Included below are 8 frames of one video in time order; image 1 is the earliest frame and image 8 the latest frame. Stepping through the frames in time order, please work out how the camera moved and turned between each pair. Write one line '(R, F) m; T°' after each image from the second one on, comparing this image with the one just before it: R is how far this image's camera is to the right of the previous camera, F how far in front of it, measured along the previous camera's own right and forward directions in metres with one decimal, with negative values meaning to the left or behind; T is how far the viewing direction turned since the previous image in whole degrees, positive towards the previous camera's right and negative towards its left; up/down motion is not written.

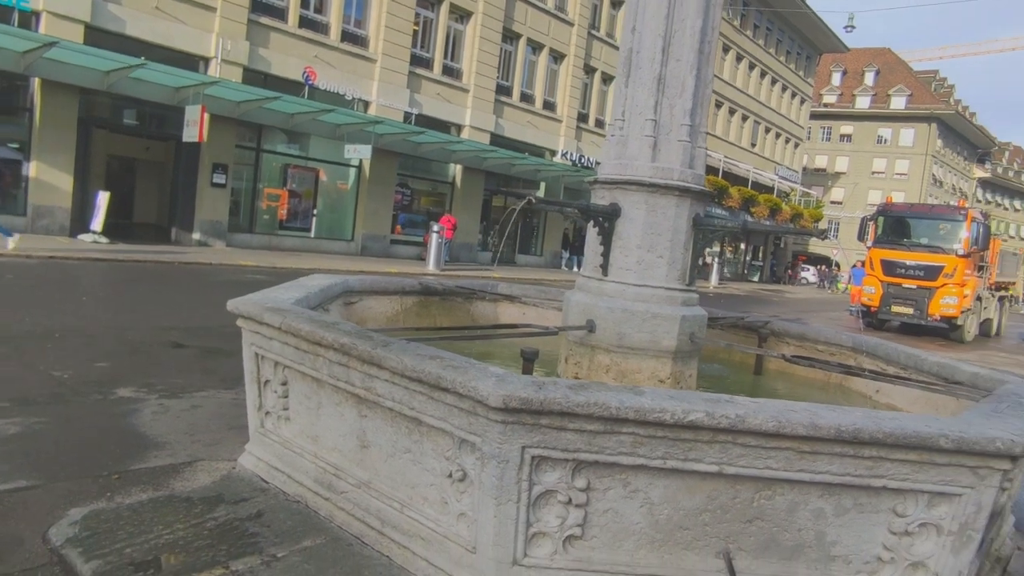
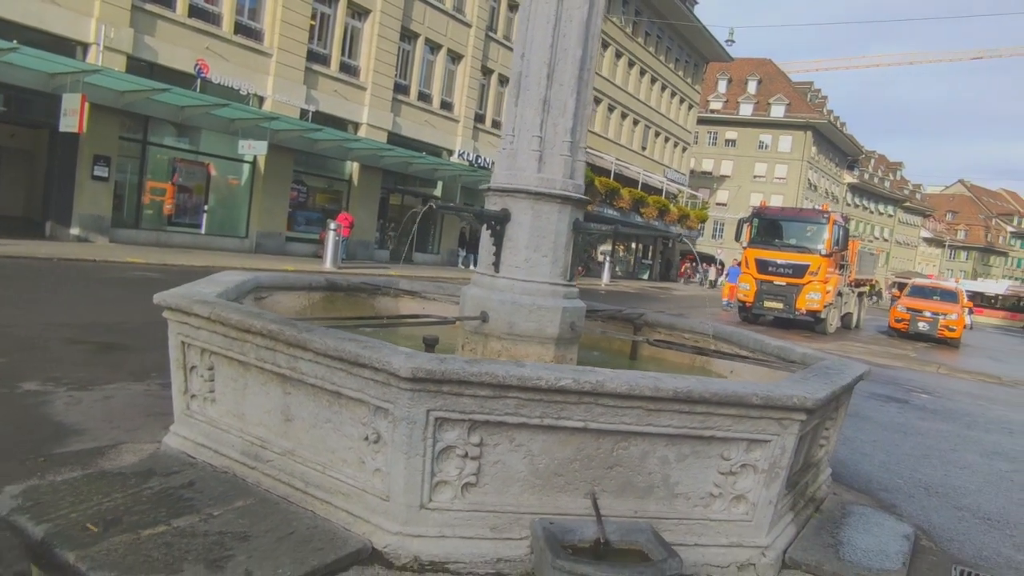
(0.0, -0.5) m; +8°
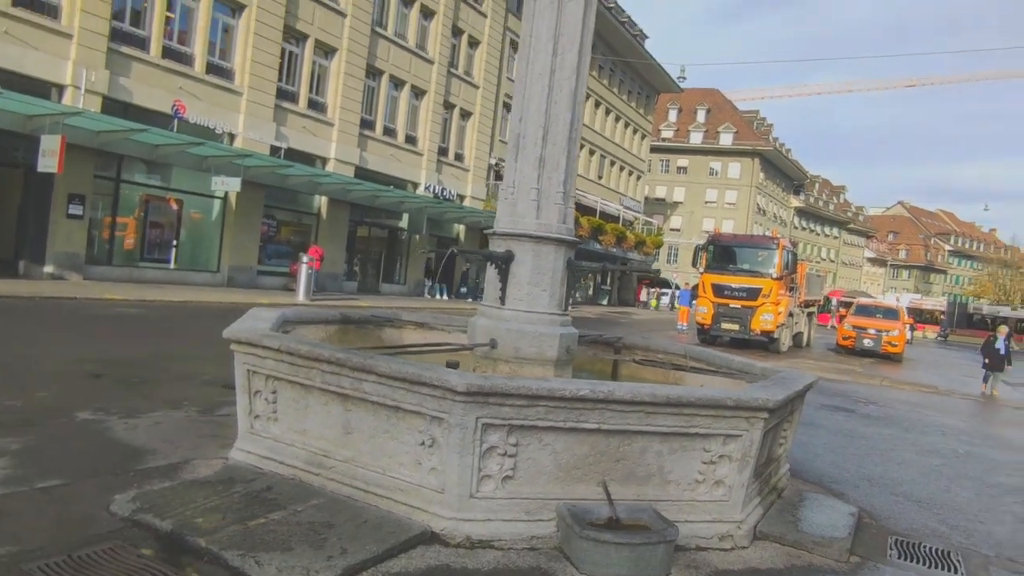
(-0.3, -0.7) m; +3°
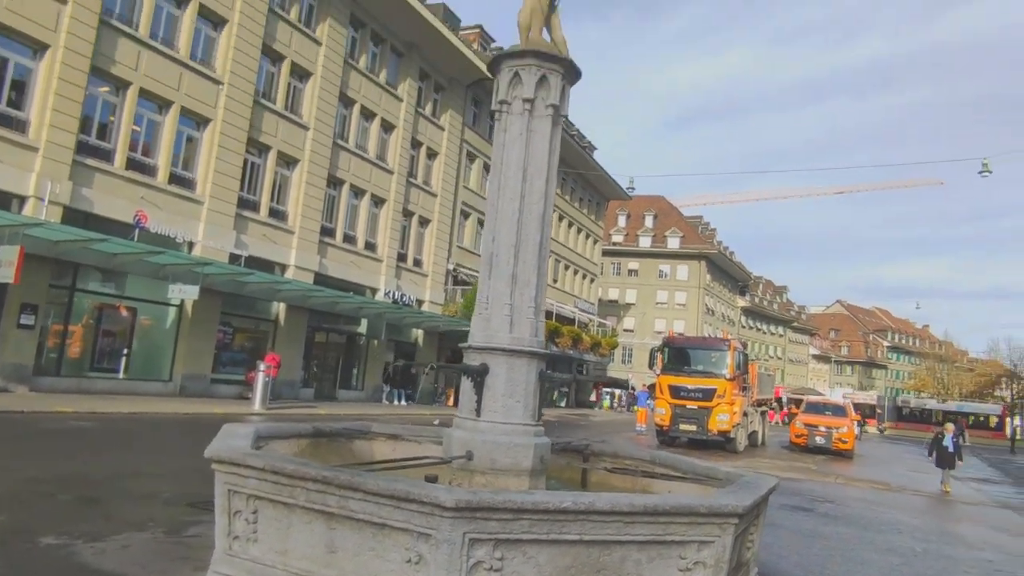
(-0.1, -0.2) m; +4°
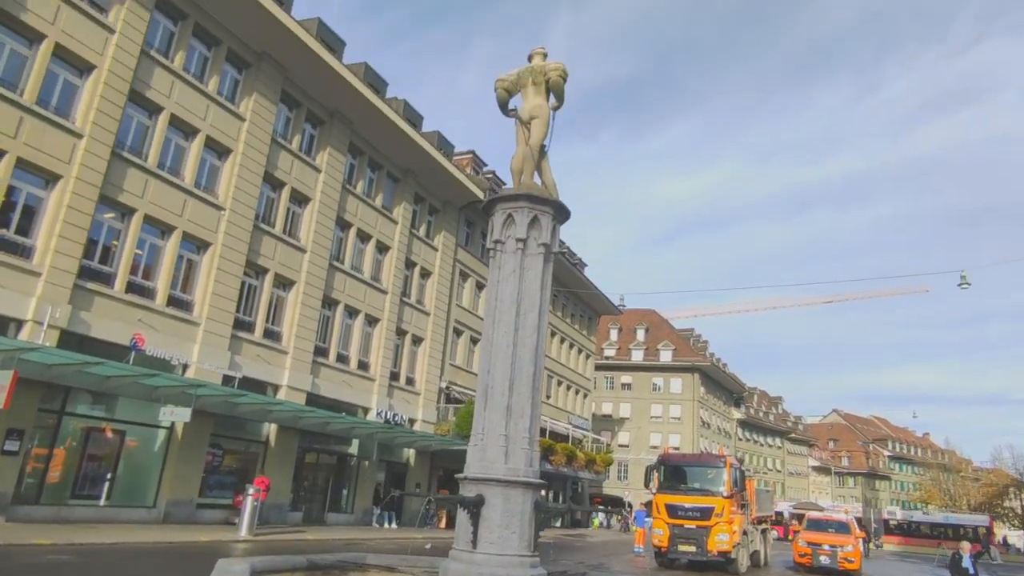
(0.0, -0.2) m; +1°
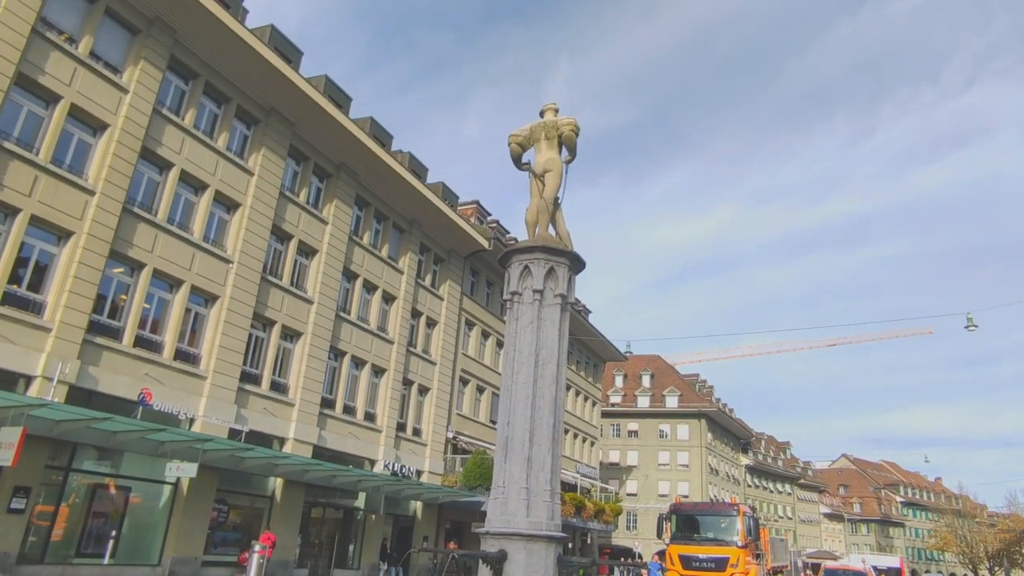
(-0.1, 0.0) m; 0°
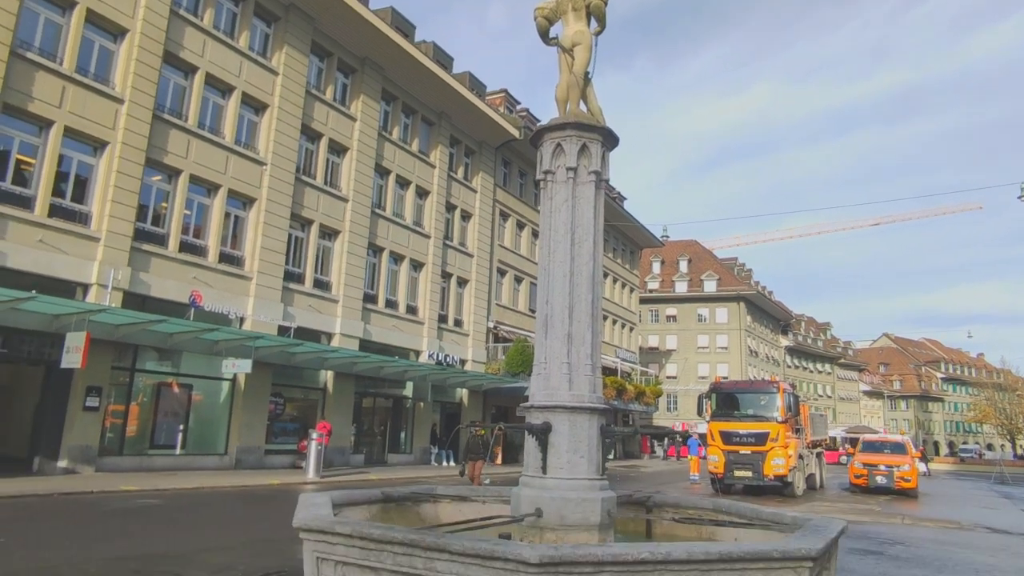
(0.0, 0.0) m; -3°
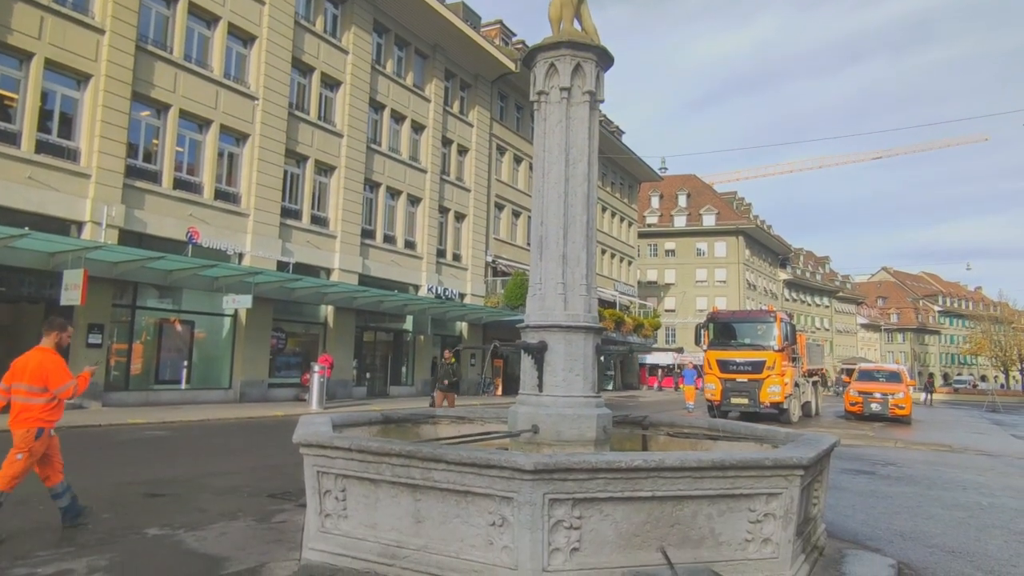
(0.0, 0.0) m; 0°
